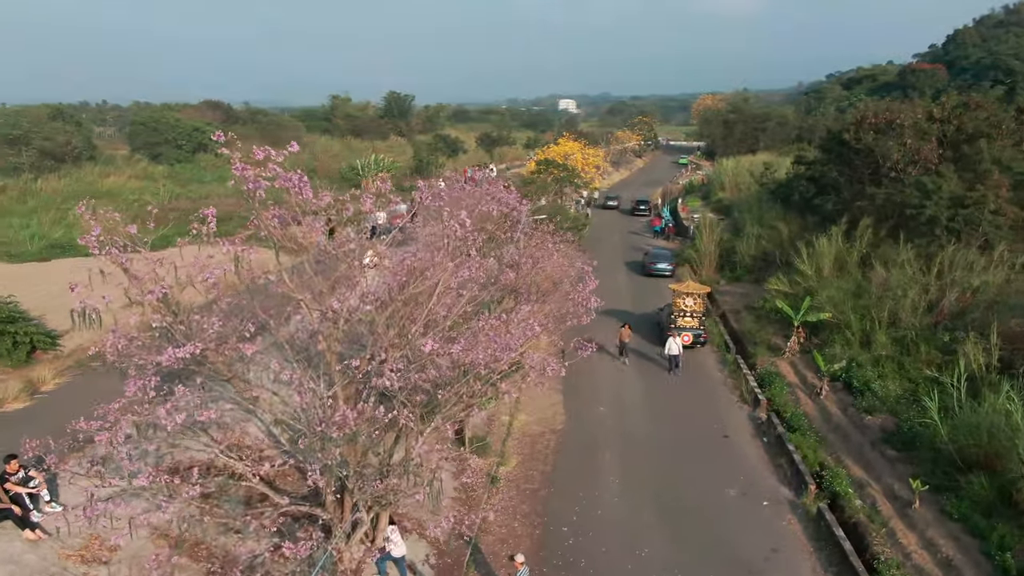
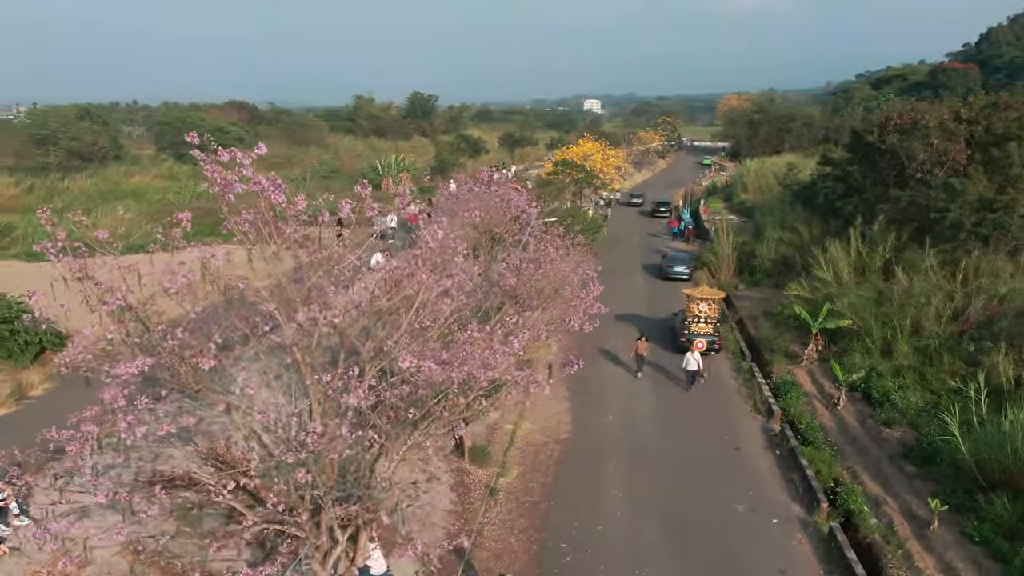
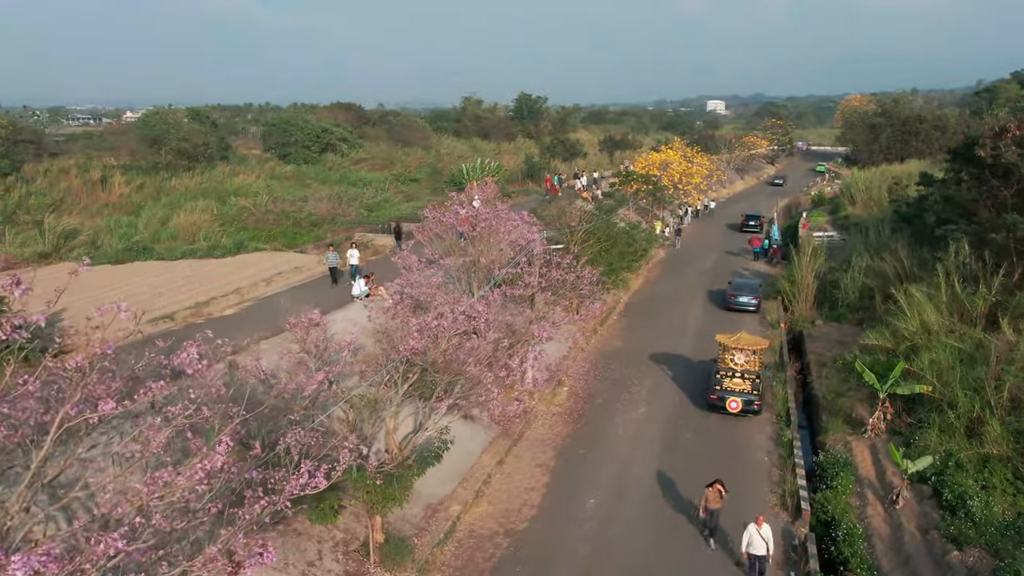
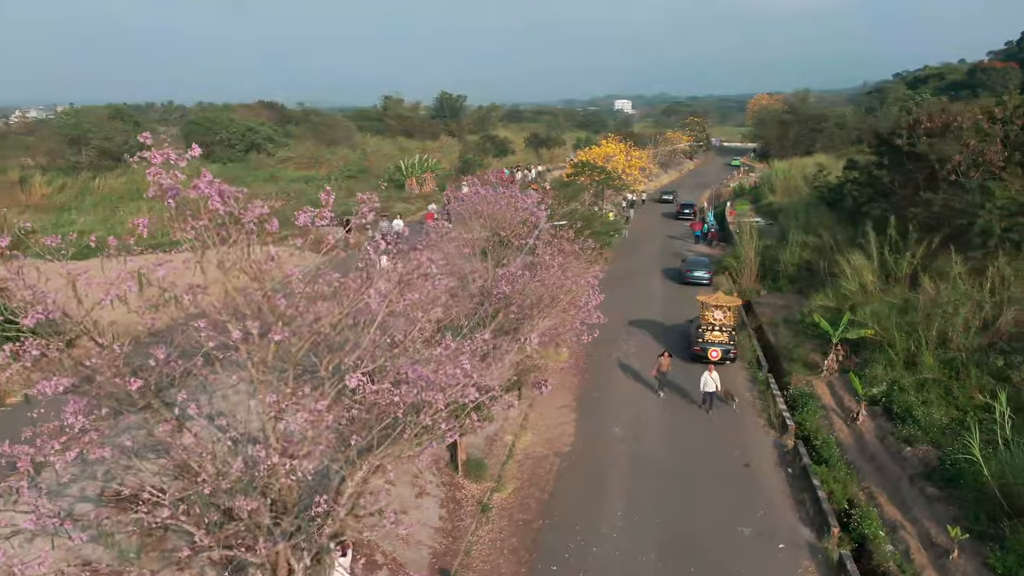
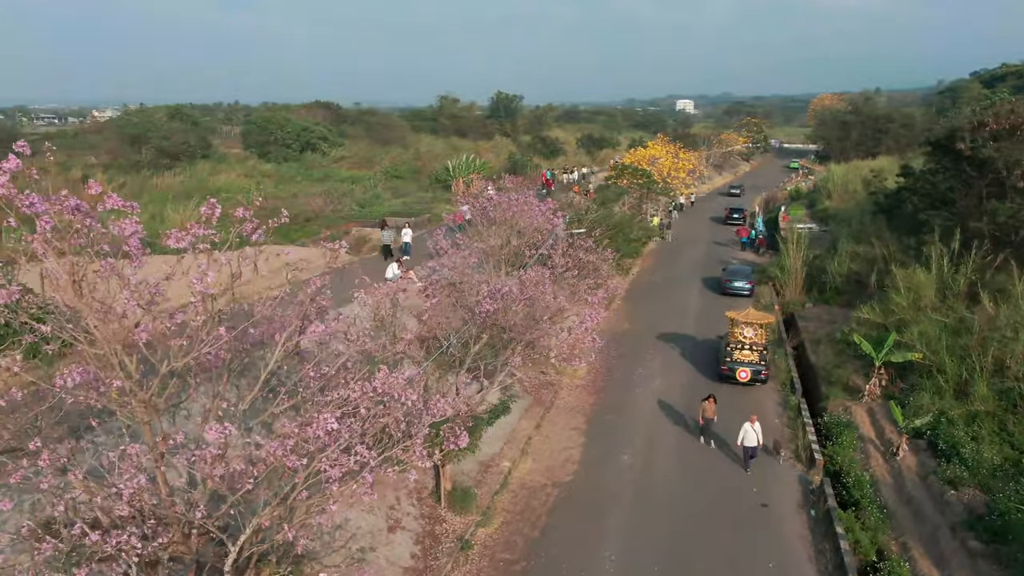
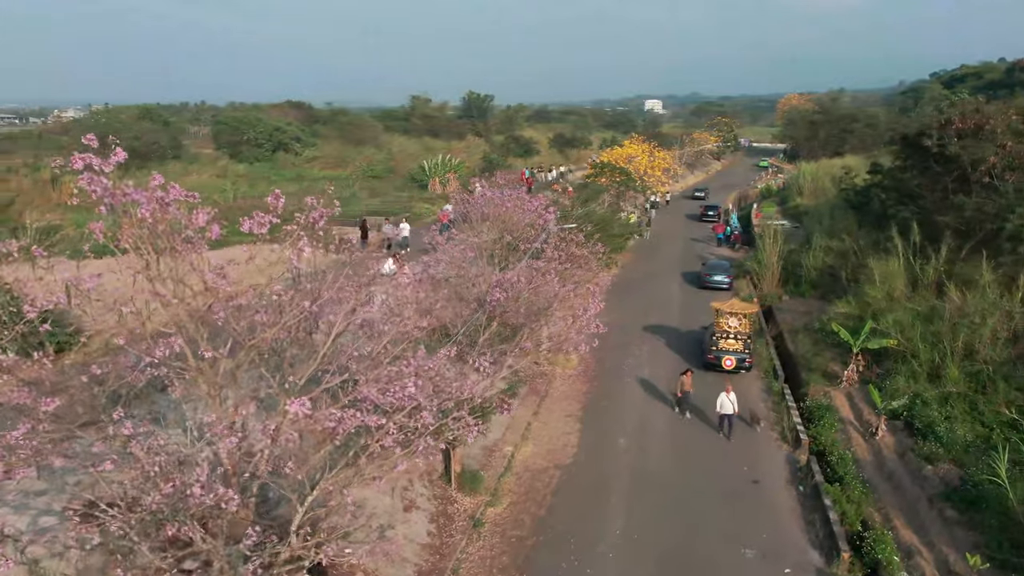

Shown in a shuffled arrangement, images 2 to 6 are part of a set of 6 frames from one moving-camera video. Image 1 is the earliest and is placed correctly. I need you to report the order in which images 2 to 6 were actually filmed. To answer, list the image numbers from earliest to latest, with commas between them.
2, 4, 6, 5, 3
